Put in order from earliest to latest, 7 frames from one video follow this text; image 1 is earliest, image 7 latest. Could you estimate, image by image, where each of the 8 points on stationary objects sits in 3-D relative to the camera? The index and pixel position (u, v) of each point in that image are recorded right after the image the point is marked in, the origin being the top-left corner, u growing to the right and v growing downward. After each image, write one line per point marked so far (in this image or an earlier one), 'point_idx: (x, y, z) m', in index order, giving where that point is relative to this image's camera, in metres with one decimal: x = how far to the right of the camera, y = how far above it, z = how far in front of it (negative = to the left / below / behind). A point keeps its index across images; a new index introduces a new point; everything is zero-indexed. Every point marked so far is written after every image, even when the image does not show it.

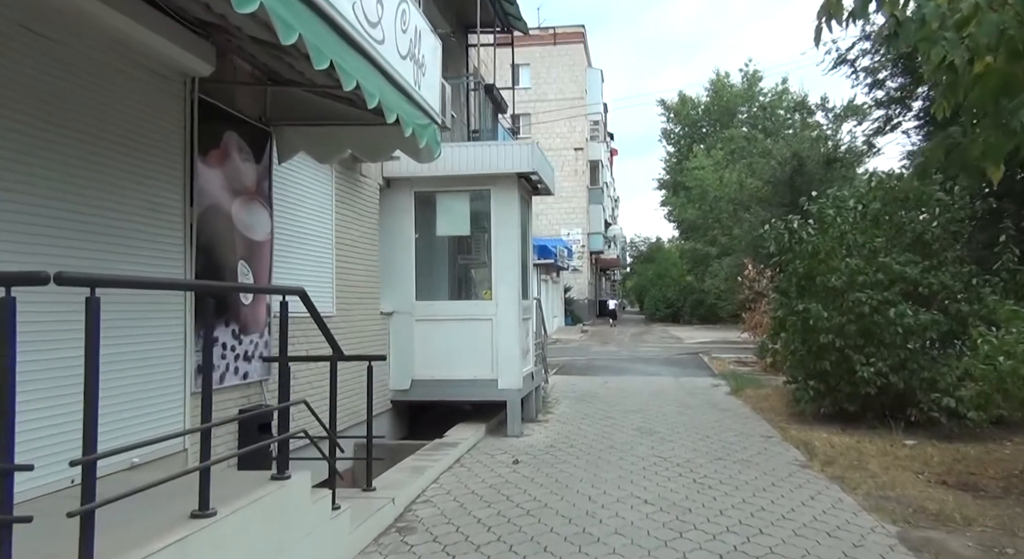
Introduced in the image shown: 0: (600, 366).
0: (+2.0, -2.0, +16.9) m
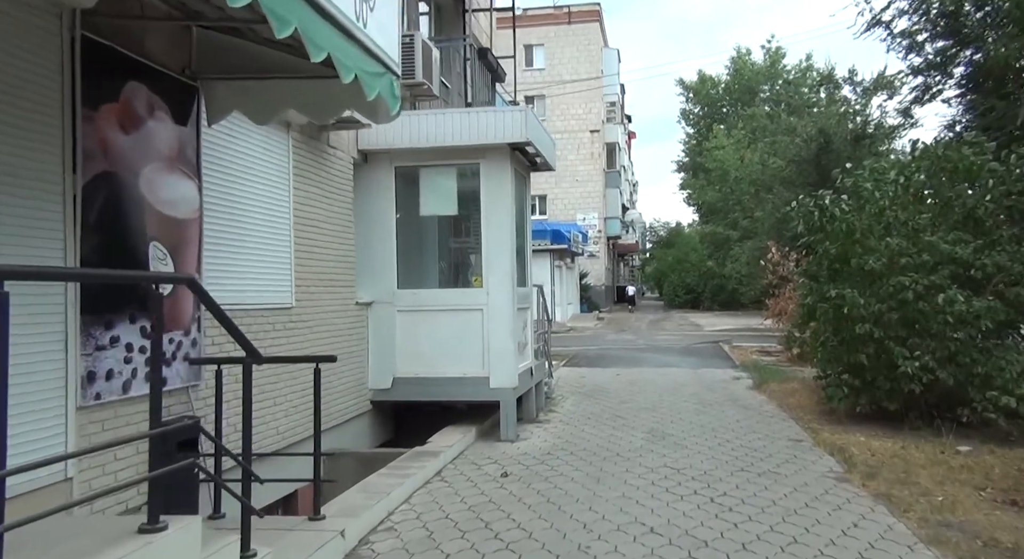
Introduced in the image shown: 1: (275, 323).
0: (+2.2, -1.7, +15.9) m
1: (-1.8, -0.3, +5.4) m
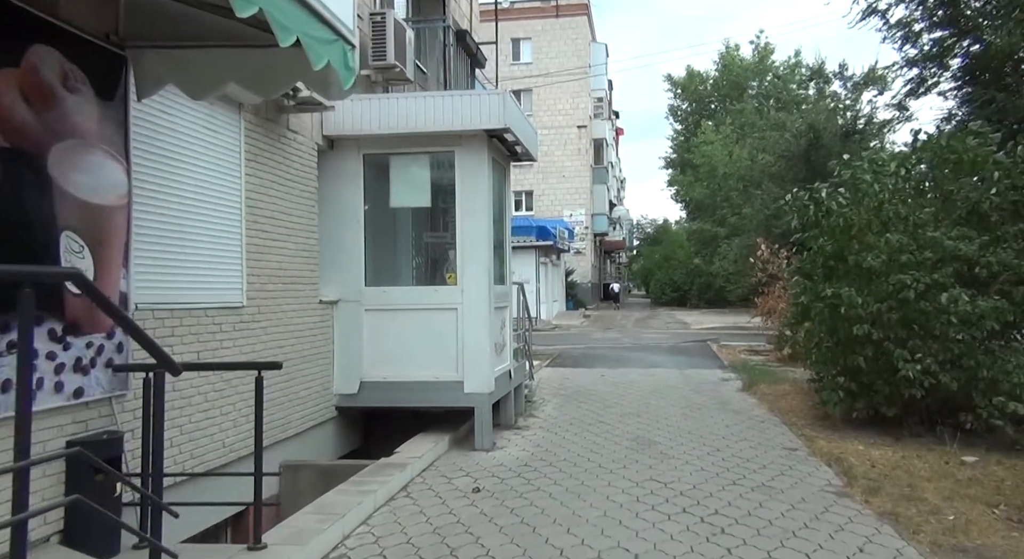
0: (+1.9, -1.6, +15.5) m
1: (-1.9, -0.3, +4.9) m
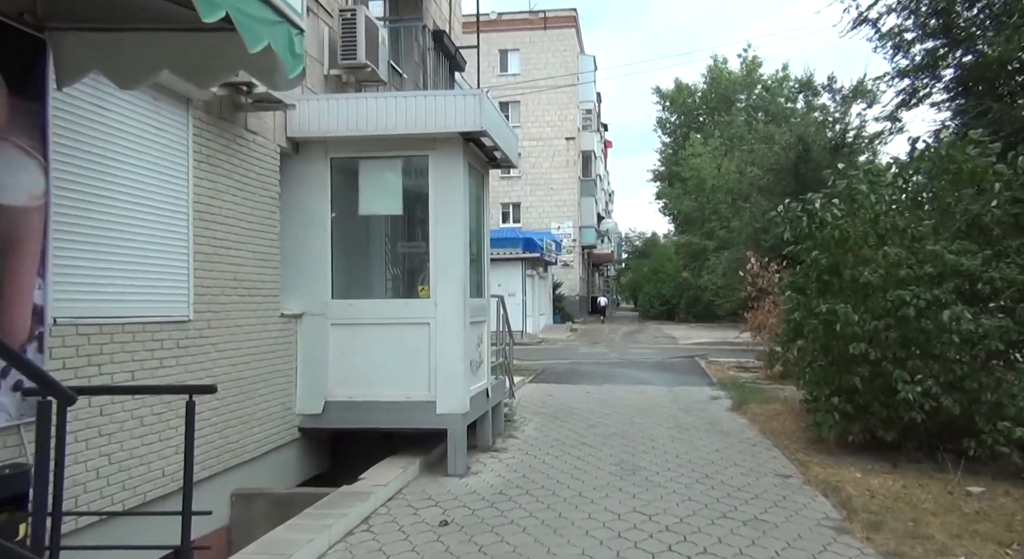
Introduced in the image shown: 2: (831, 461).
0: (+1.5, -1.9, +15.1) m
1: (-2.1, -0.4, +4.4) m
2: (+3.0, -1.7, +6.8) m
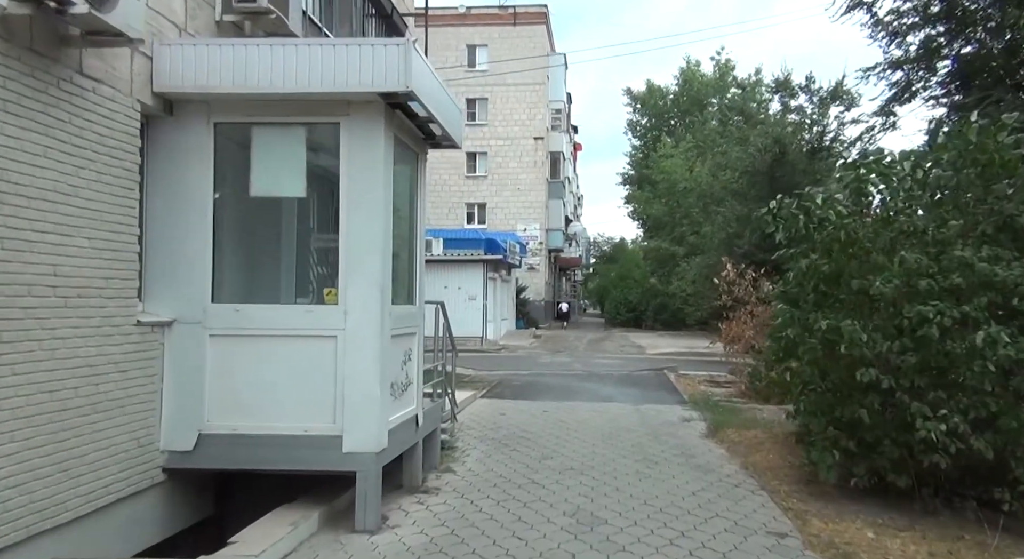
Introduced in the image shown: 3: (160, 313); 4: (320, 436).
0: (+0.6, -2.0, +13.8) m
1: (-2.5, -0.3, +3.0) m
2: (+2.5, -1.8, +5.6) m
3: (-2.4, -0.2, +4.9) m
4: (-1.3, -1.1, +4.9) m
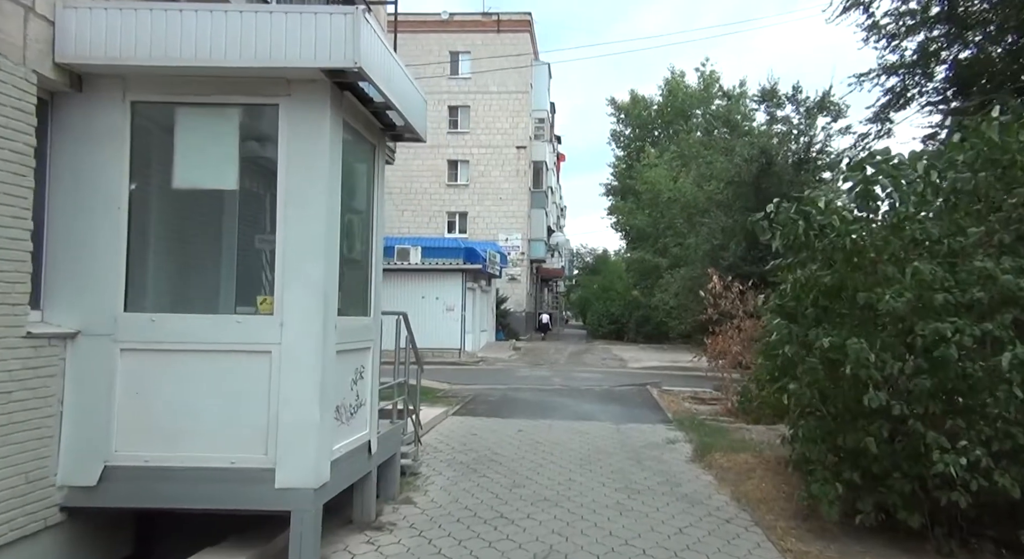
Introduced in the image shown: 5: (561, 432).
0: (+0.2, -2.2, +13.1) m
1: (-2.7, -0.3, +2.3) m
2: (+2.2, -1.9, +5.0) m
3: (-2.6, -0.3, +4.2) m
4: (-1.5, -1.1, +4.2) m
5: (+0.7, -2.1, +9.8) m
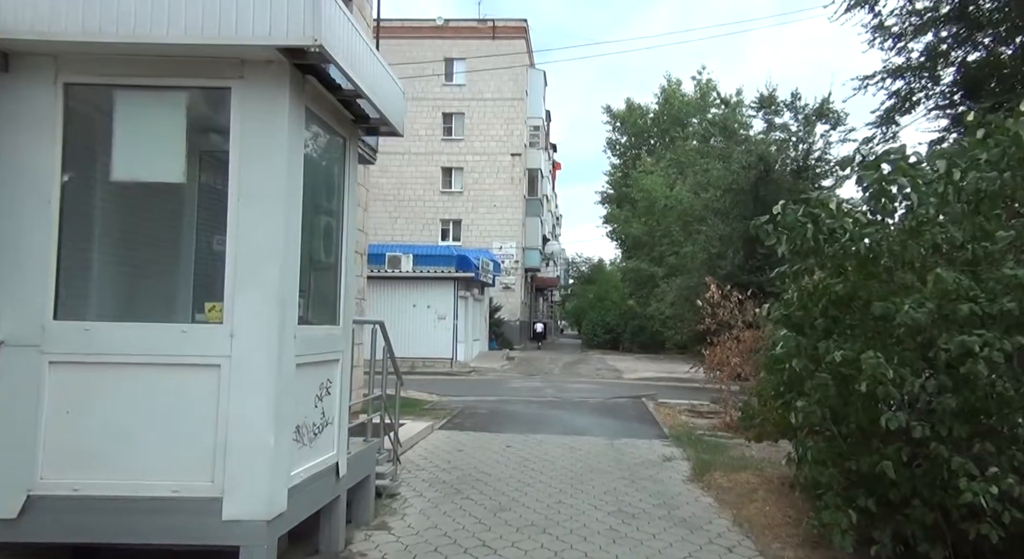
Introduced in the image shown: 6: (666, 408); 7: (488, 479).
0: (0.0, -2.3, +12.6) m
1: (-2.8, -0.3, +1.8) m
2: (+2.1, -1.9, +4.5) m
3: (-2.7, -0.3, +3.7) m
4: (-1.6, -1.1, +3.7) m
5: (+0.5, -2.2, +9.3) m
6: (+2.9, -2.4, +13.5) m
7: (-0.2, -2.0, +7.5) m
